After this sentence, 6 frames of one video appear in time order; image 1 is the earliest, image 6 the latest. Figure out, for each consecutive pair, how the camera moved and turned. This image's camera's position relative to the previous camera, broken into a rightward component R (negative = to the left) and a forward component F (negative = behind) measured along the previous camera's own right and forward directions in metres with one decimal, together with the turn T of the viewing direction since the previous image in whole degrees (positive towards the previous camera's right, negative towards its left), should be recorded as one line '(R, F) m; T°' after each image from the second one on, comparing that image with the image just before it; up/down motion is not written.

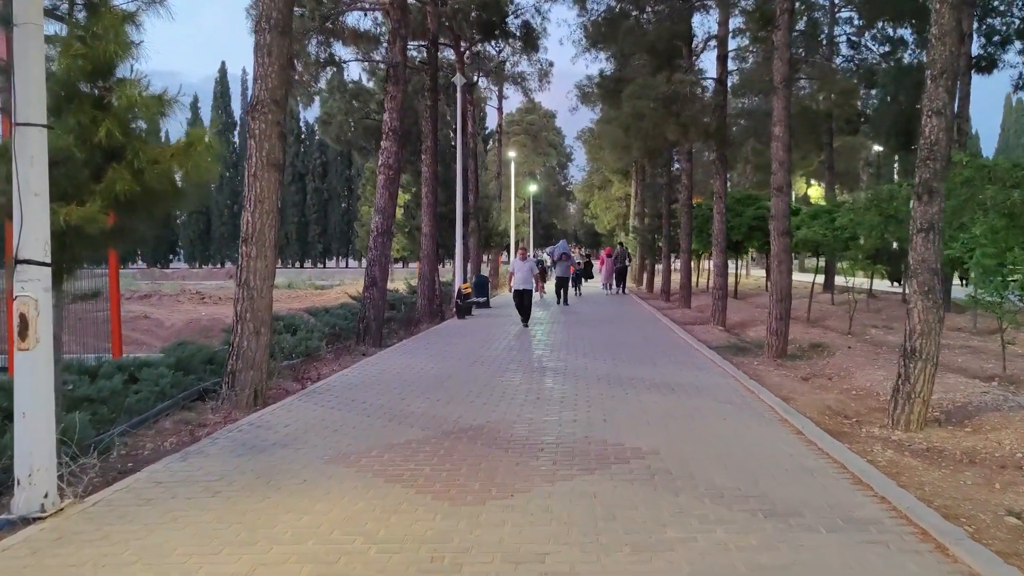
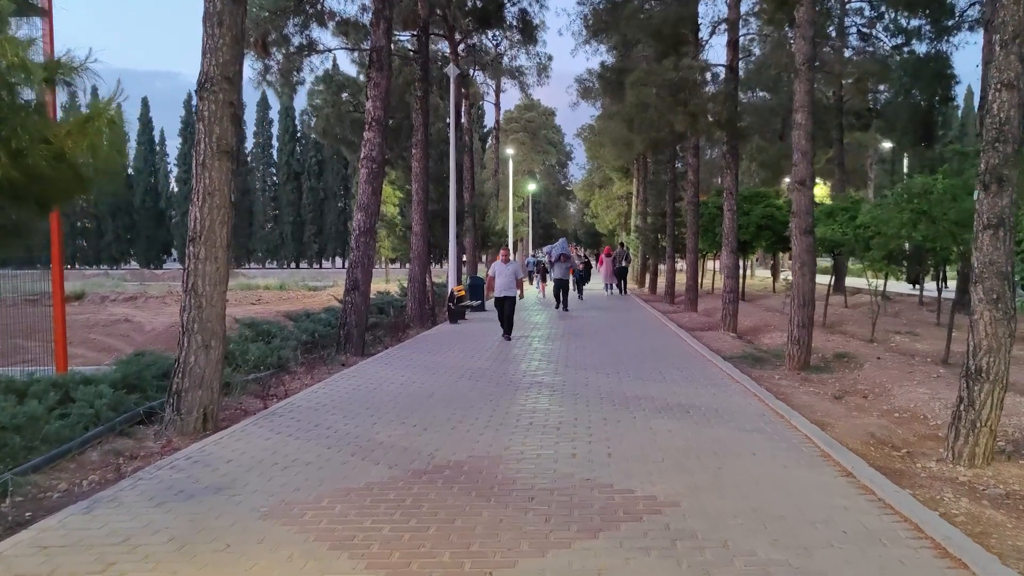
(+0.1, +1.3) m; 0°
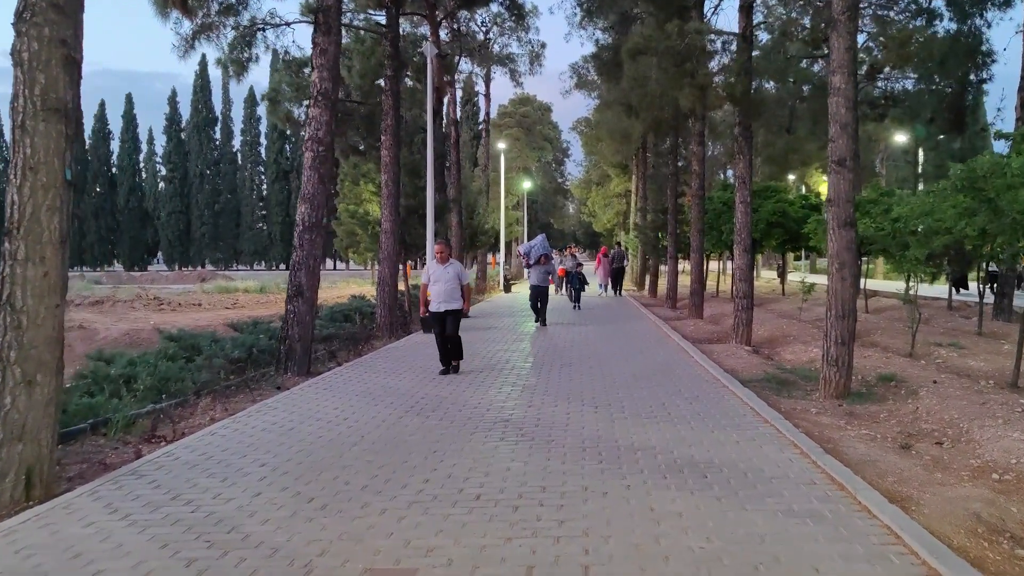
(+0.4, +2.3) m; 0°
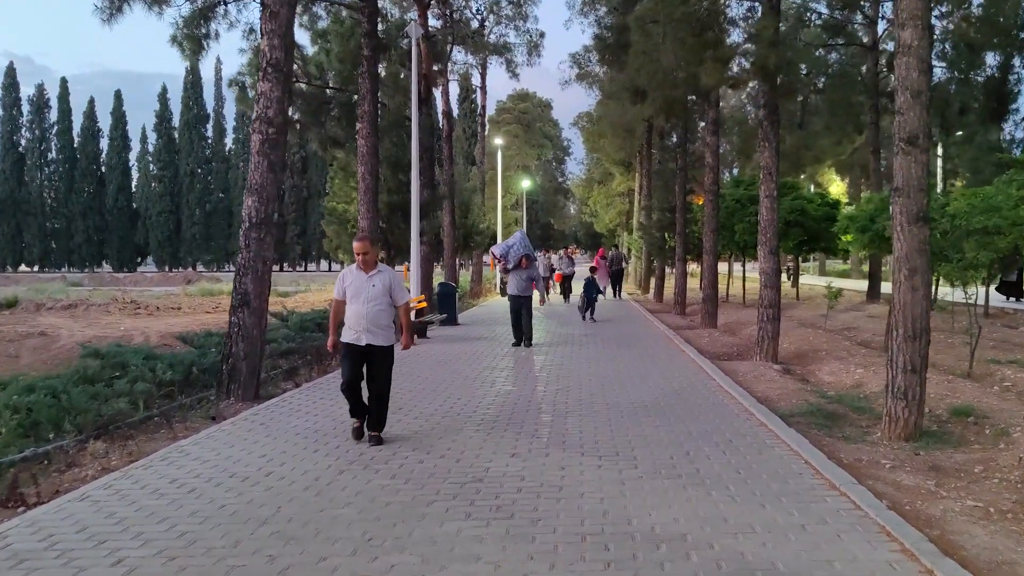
(+0.2, +1.9) m; 0°
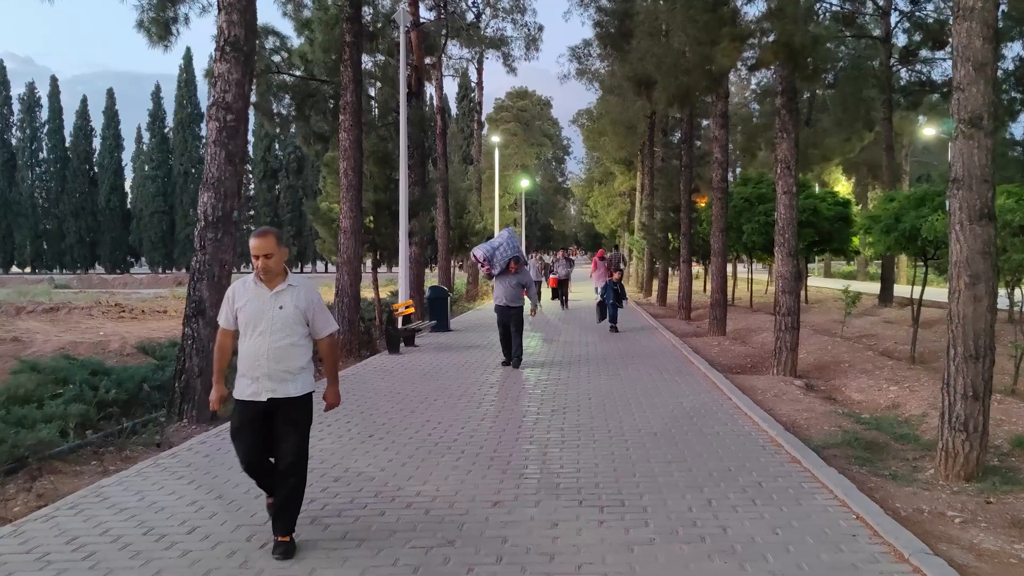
(+0.1, +1.2) m; 0°
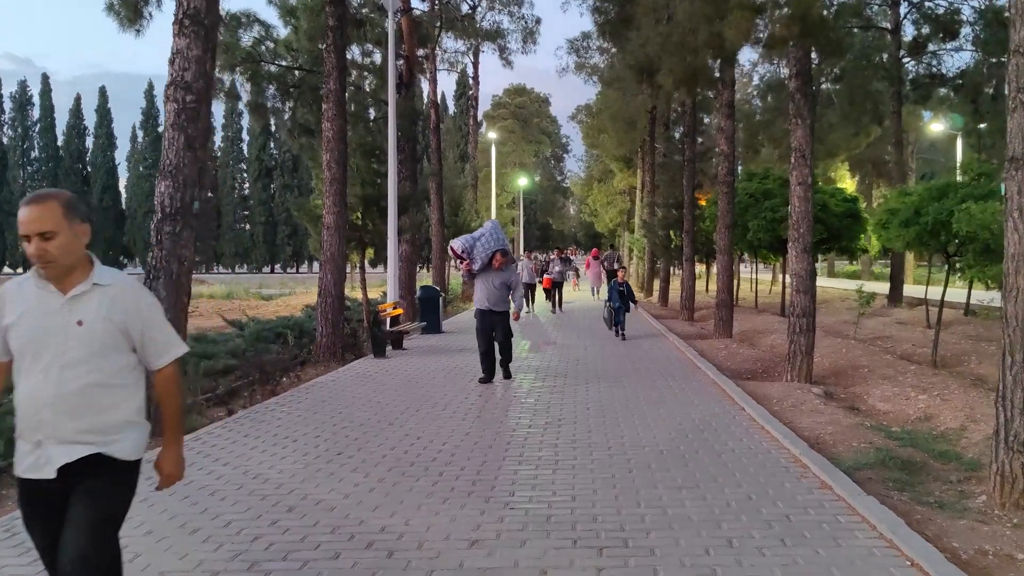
(+0.1, +0.9) m; 0°
